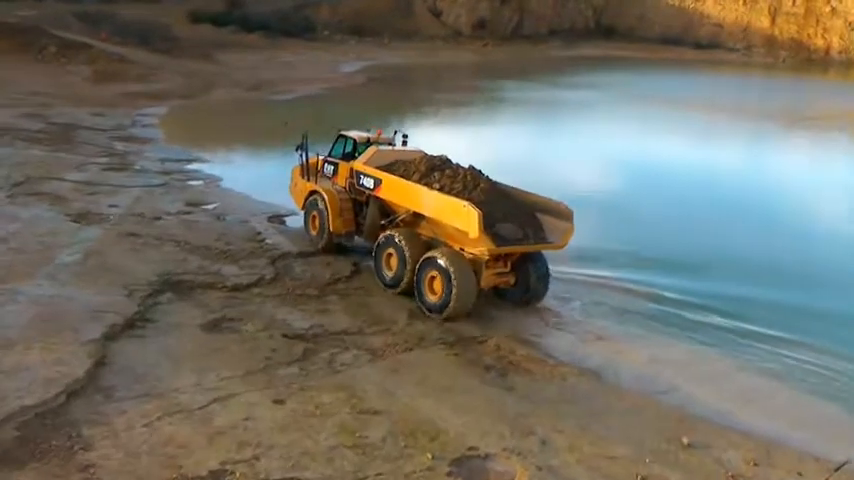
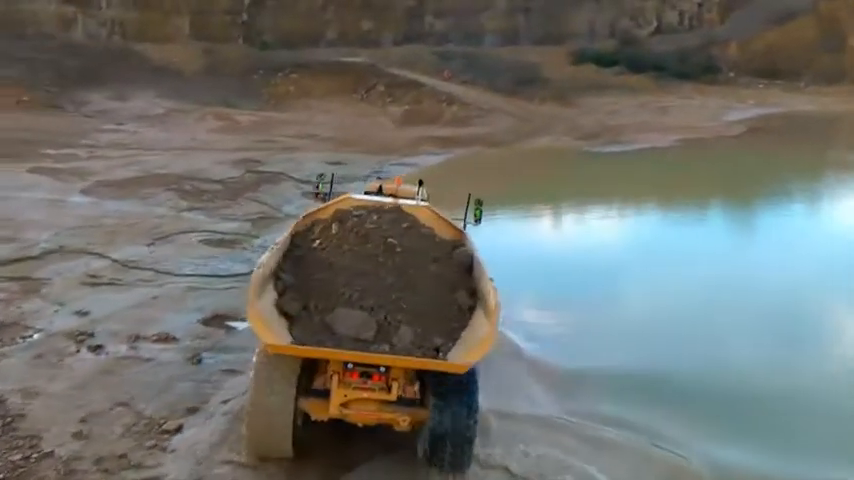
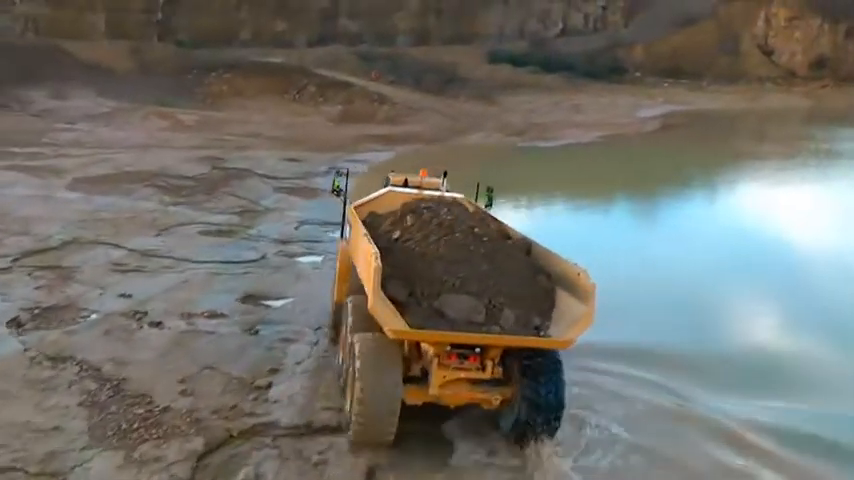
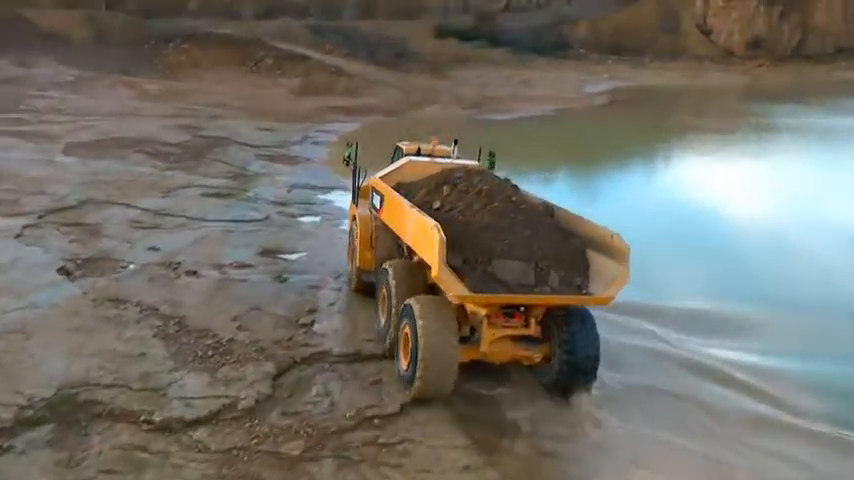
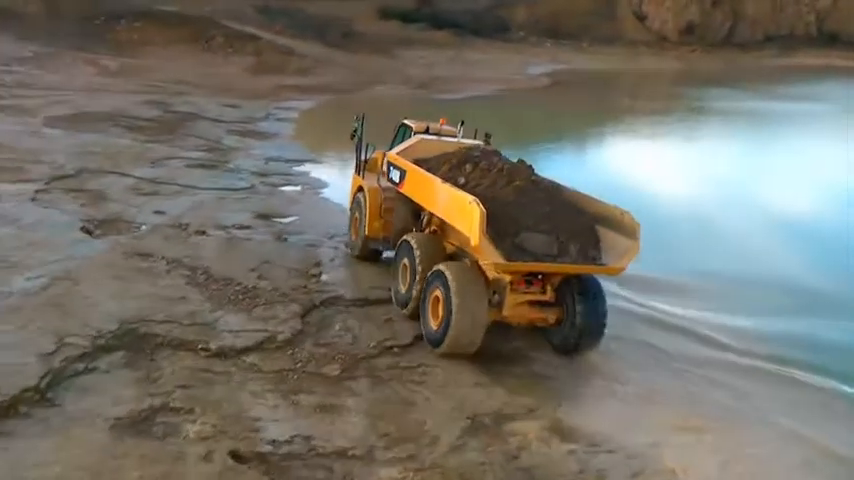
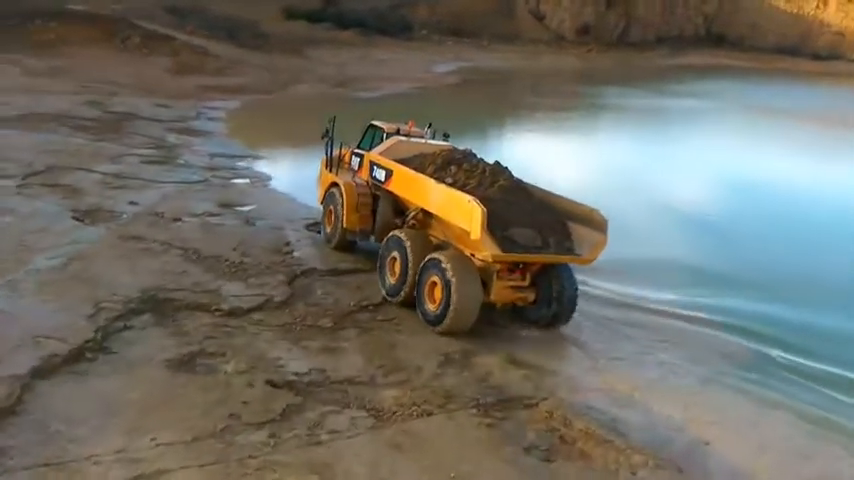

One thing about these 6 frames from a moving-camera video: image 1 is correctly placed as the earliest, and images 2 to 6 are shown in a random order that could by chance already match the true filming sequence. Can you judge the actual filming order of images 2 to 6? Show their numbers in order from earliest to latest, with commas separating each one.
6, 5, 4, 3, 2
